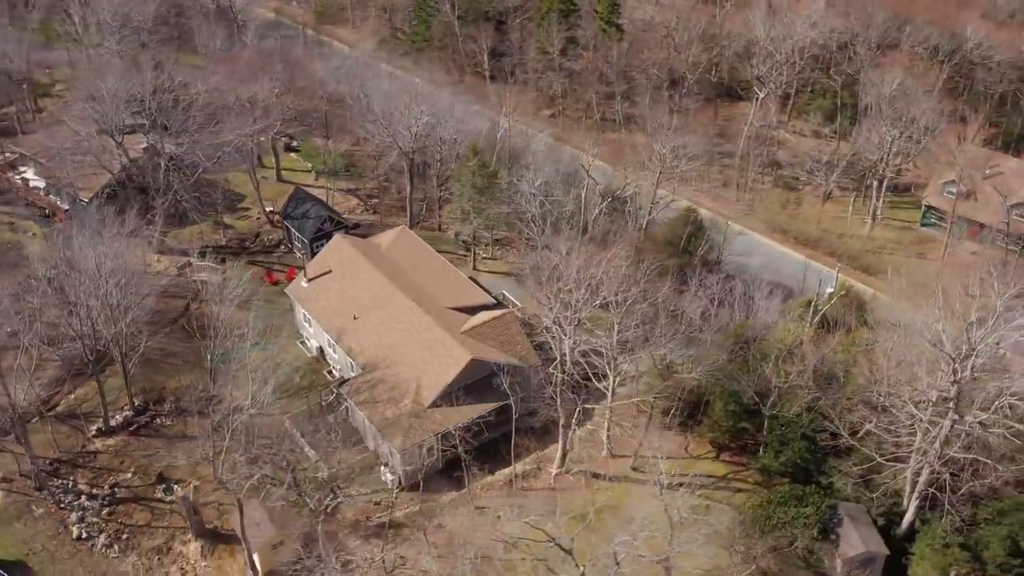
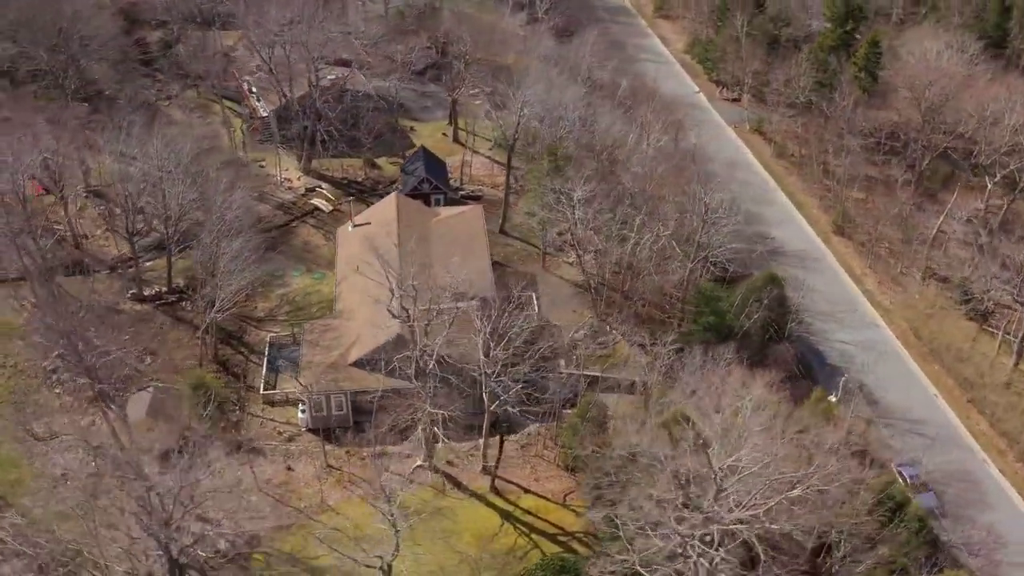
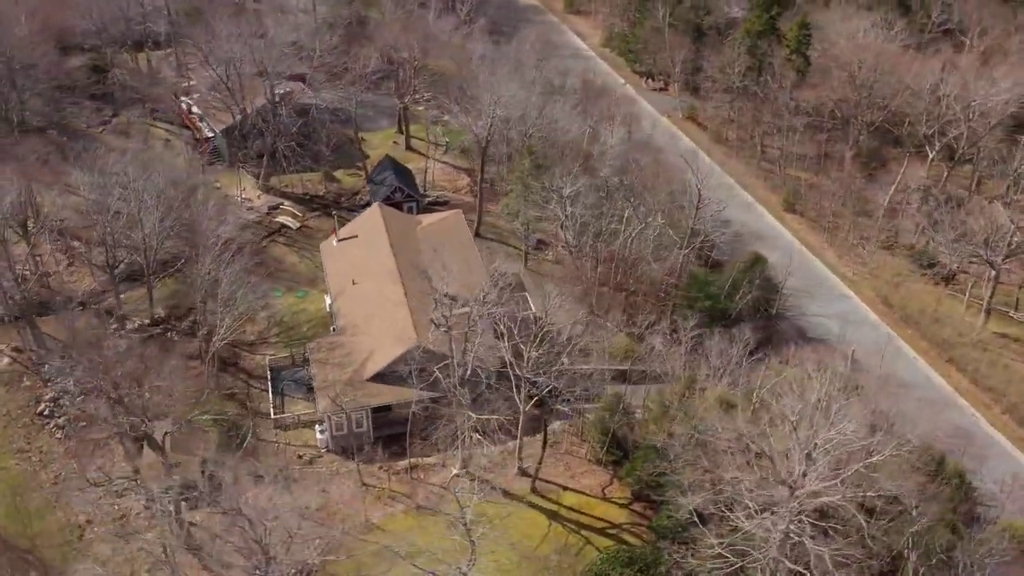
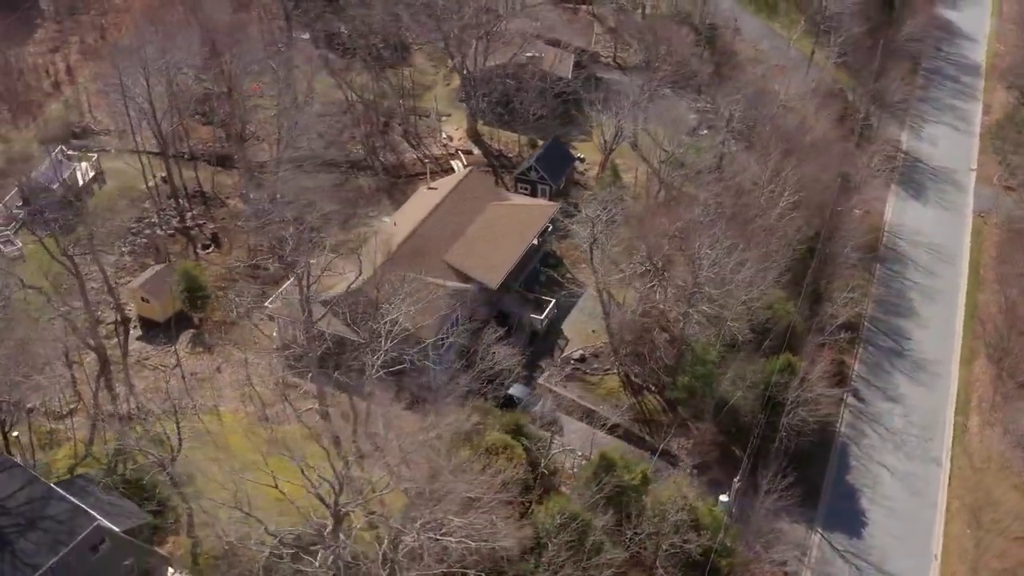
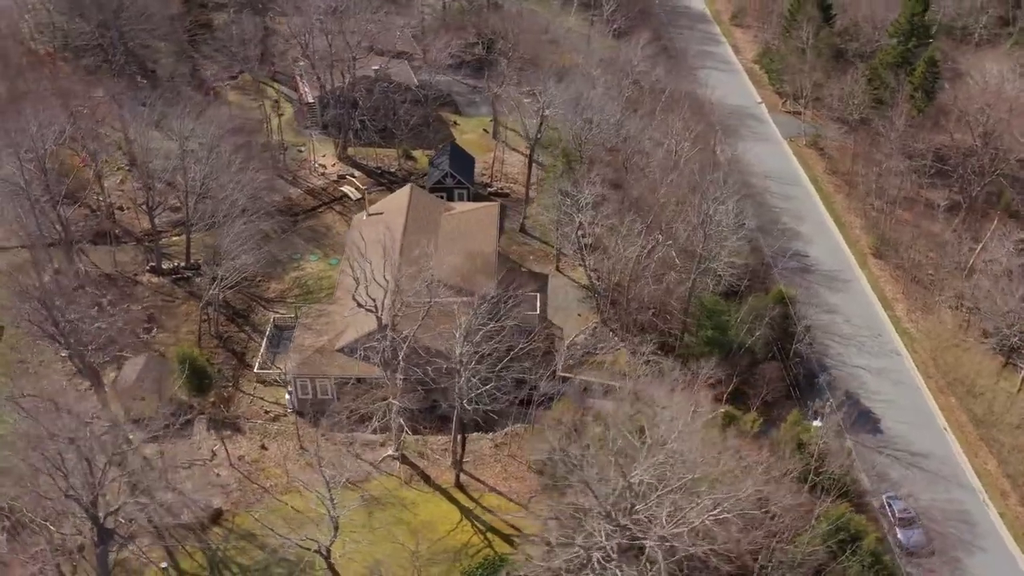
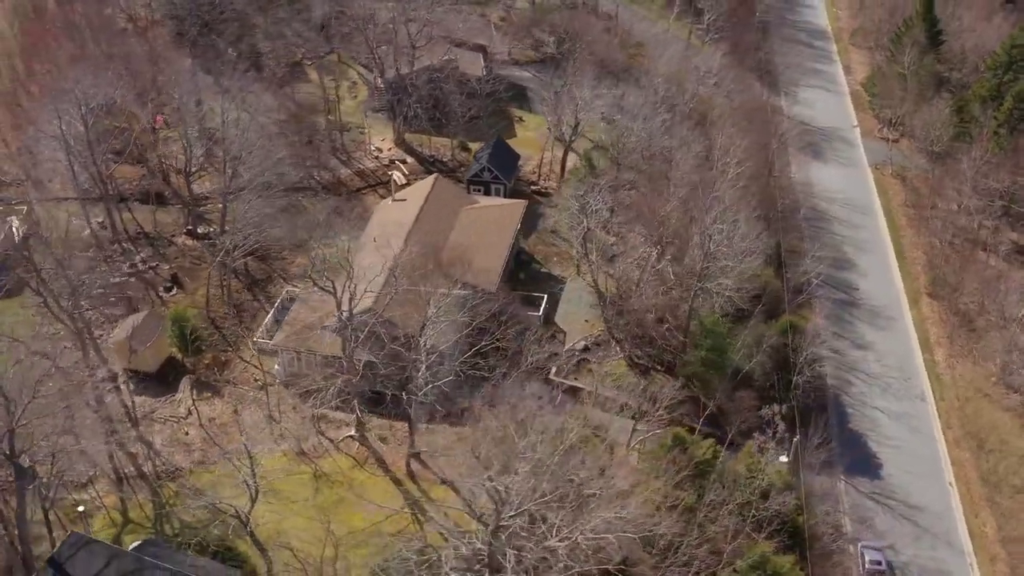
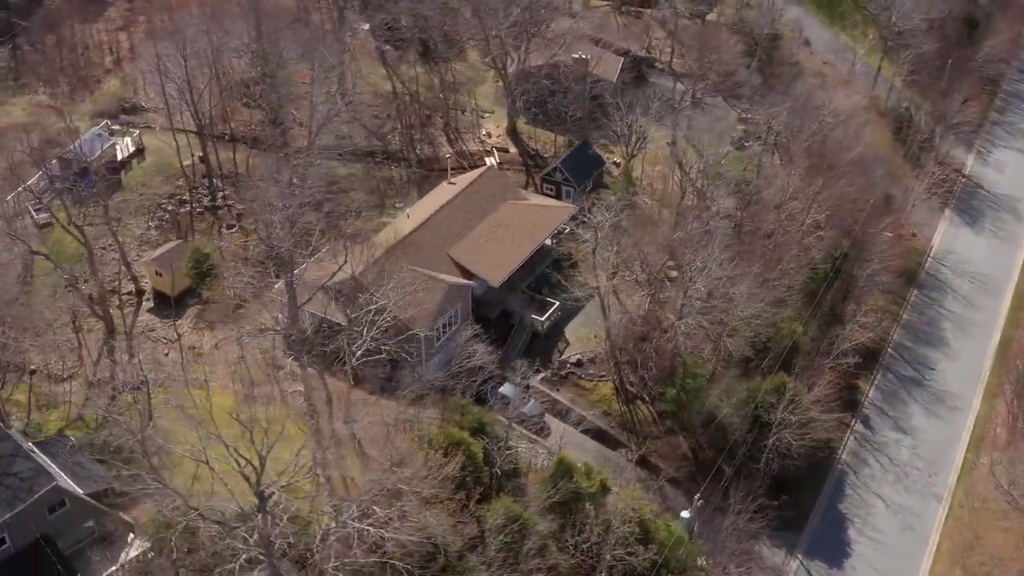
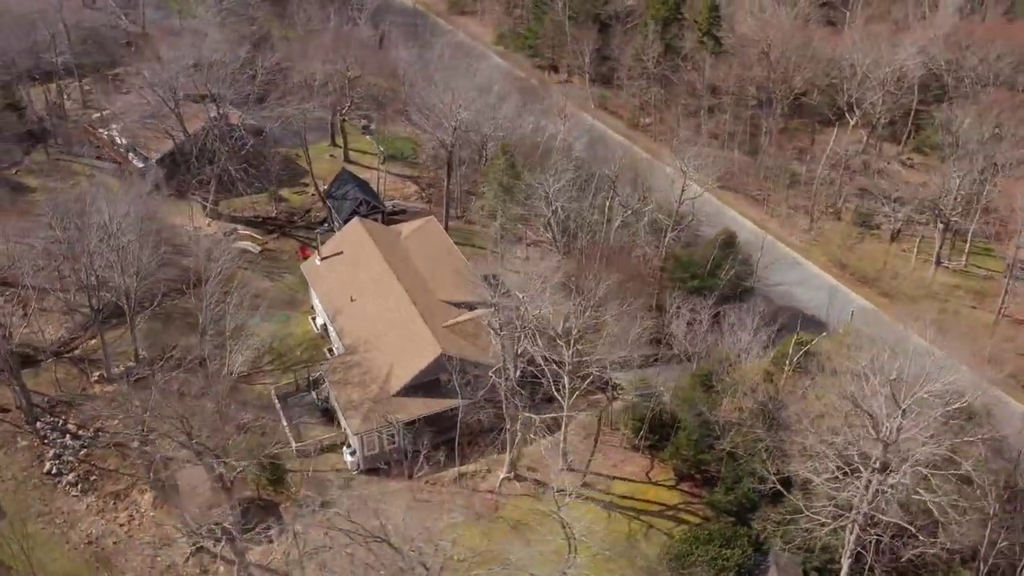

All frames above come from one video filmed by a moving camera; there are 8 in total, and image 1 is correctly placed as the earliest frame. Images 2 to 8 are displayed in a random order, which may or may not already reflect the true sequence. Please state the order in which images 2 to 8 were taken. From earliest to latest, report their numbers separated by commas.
8, 3, 2, 5, 6, 4, 7
